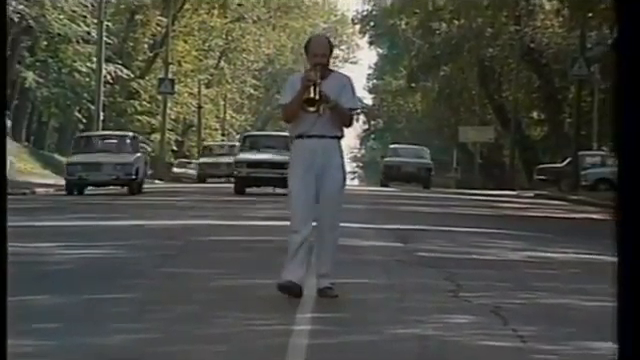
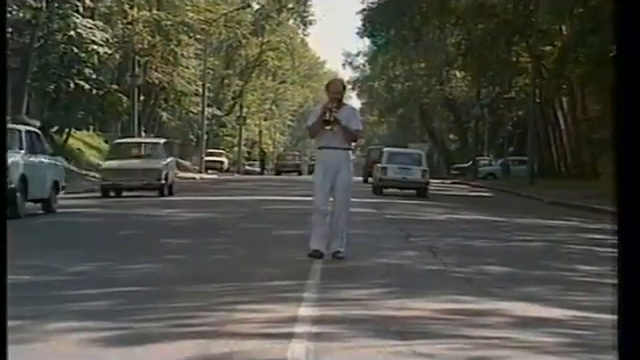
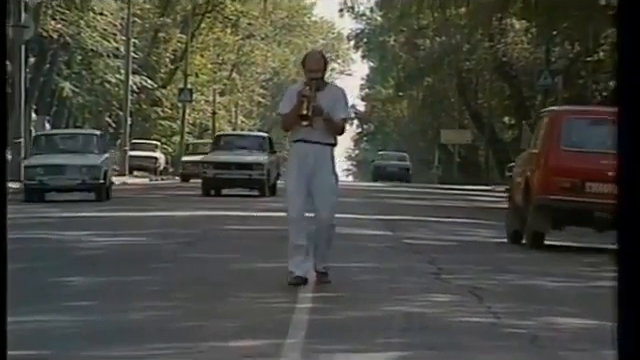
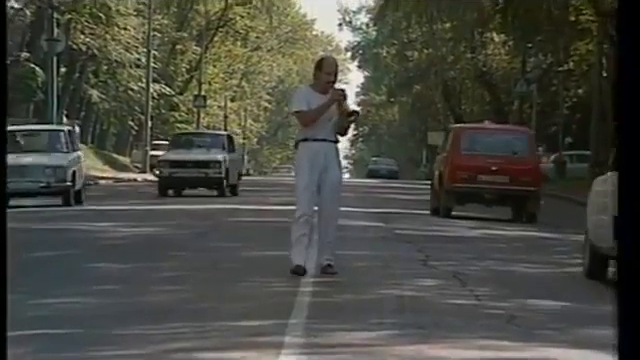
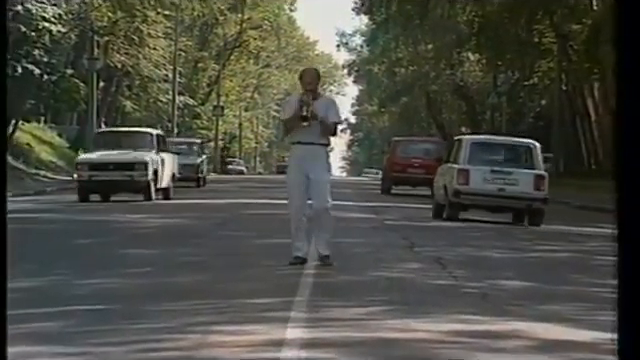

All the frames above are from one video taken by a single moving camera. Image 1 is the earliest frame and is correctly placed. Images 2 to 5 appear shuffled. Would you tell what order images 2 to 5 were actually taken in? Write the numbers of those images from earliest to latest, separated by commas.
3, 4, 5, 2
